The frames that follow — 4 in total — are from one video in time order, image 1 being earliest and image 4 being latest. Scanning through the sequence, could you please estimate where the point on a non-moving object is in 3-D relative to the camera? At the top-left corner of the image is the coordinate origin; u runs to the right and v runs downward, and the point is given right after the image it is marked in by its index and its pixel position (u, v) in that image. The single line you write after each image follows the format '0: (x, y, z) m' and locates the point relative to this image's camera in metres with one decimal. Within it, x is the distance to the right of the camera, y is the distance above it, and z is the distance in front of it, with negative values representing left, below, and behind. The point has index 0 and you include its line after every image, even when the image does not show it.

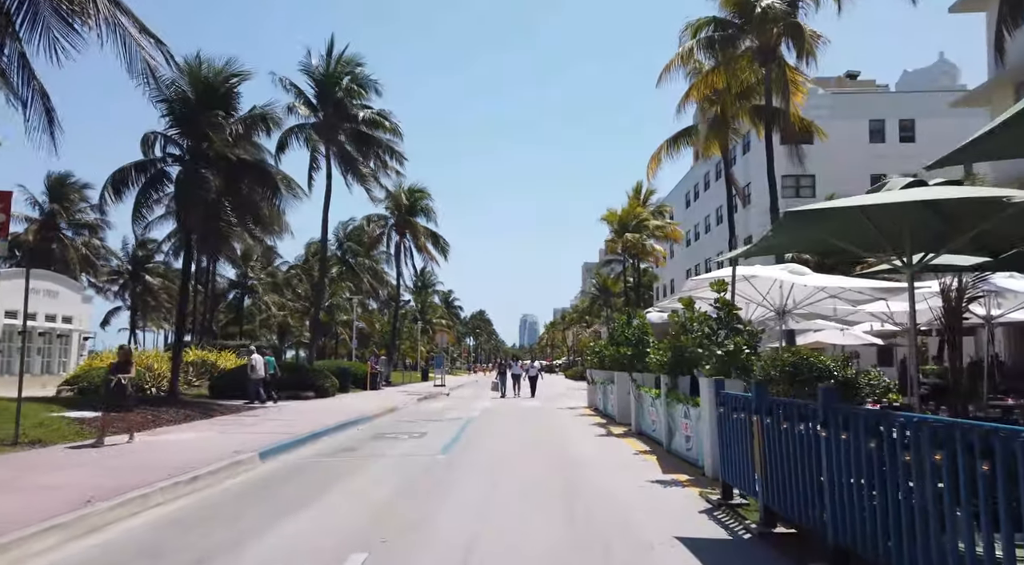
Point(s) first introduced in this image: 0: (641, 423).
0: (+3.0, -3.3, +15.7) m
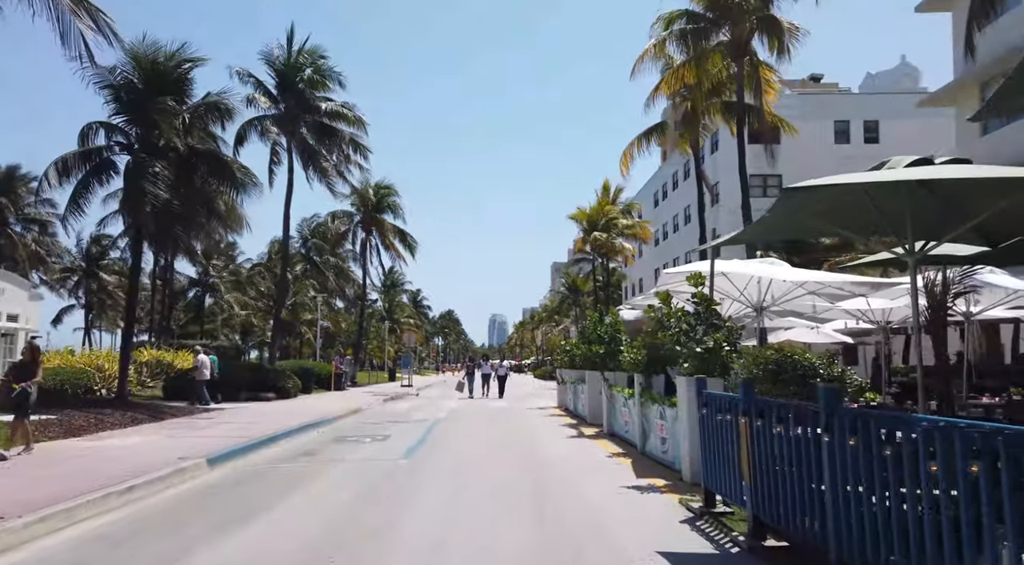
0: (+2.3, -3.2, +15.2) m
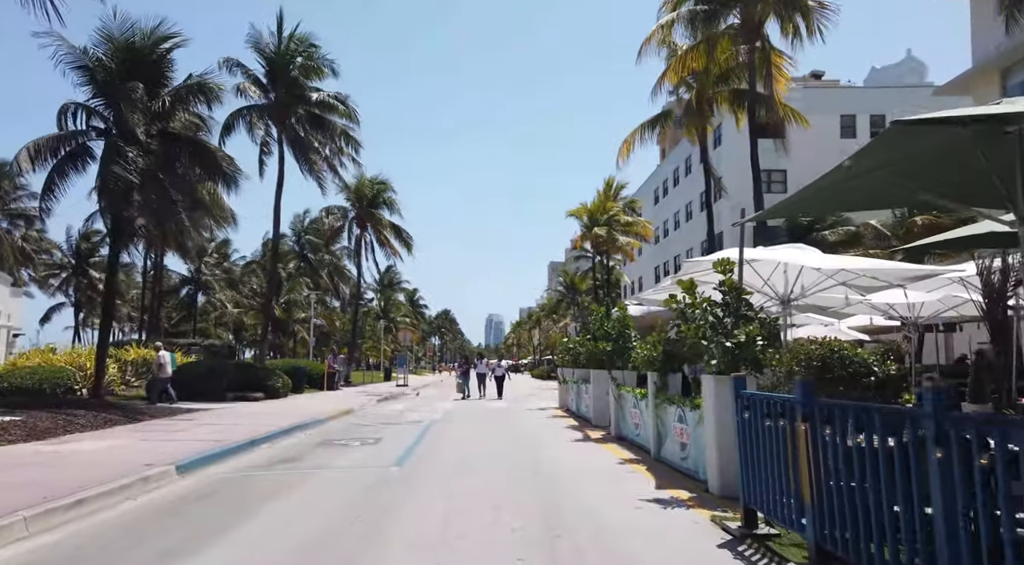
0: (+2.3, -3.0, +14.1) m
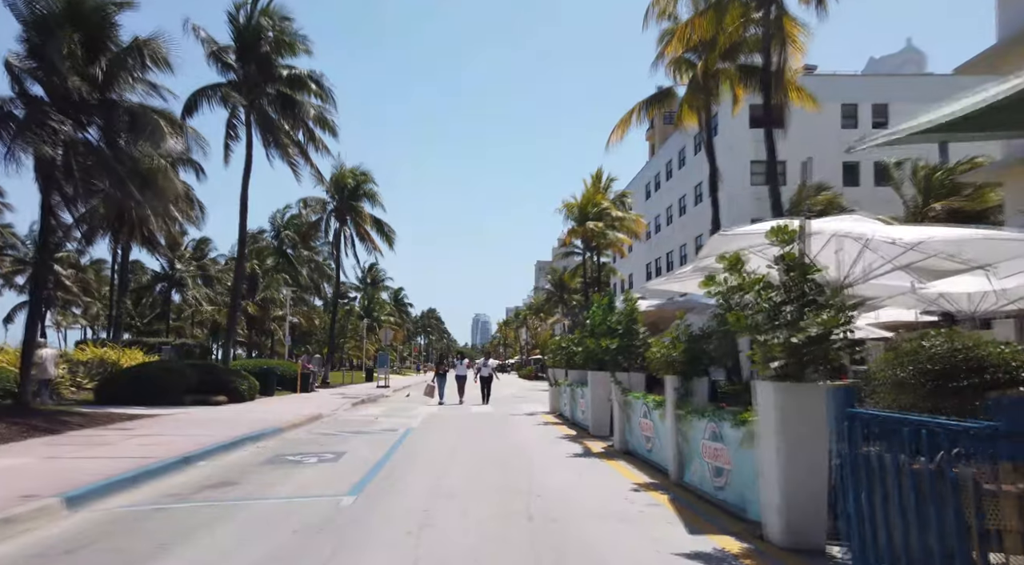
0: (+2.0, -2.8, +11.8) m
